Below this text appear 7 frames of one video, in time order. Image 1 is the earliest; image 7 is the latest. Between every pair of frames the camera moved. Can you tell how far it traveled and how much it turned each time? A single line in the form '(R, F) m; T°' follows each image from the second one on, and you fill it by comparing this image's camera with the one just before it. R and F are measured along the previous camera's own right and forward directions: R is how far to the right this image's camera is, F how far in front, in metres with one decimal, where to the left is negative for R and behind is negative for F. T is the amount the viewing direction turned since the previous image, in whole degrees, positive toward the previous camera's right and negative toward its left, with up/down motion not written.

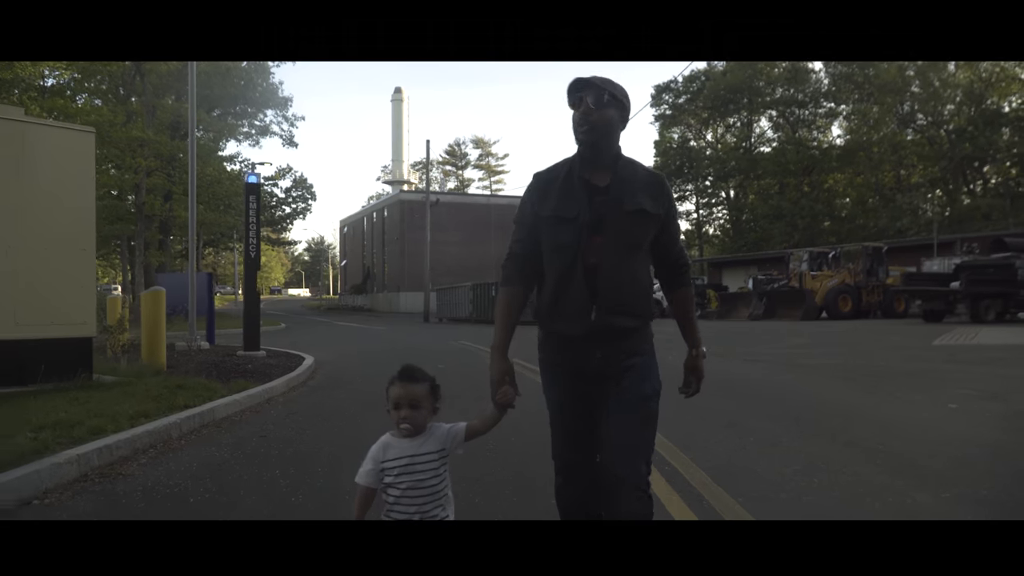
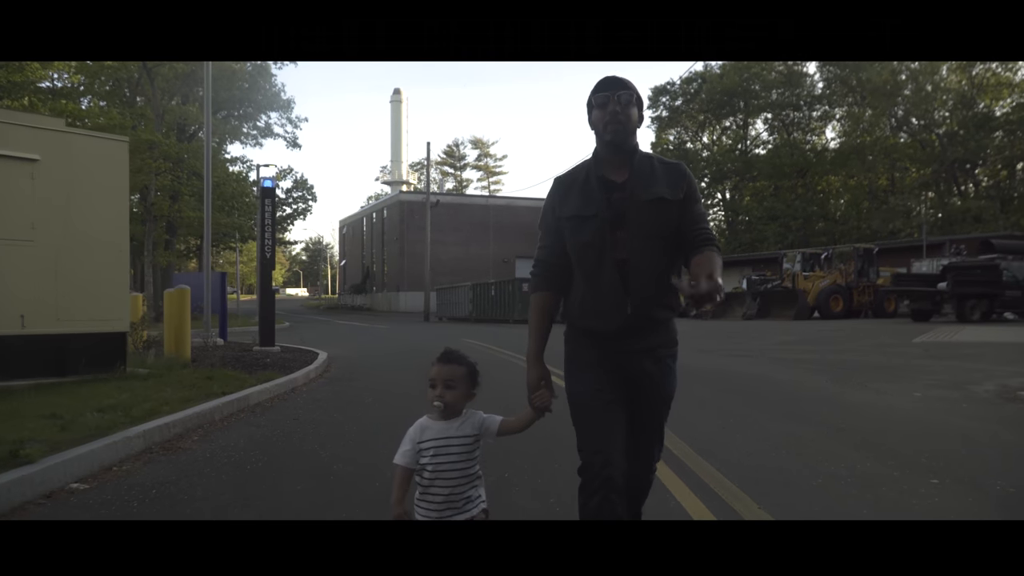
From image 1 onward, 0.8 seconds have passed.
(-0.1, -0.8) m; 0°
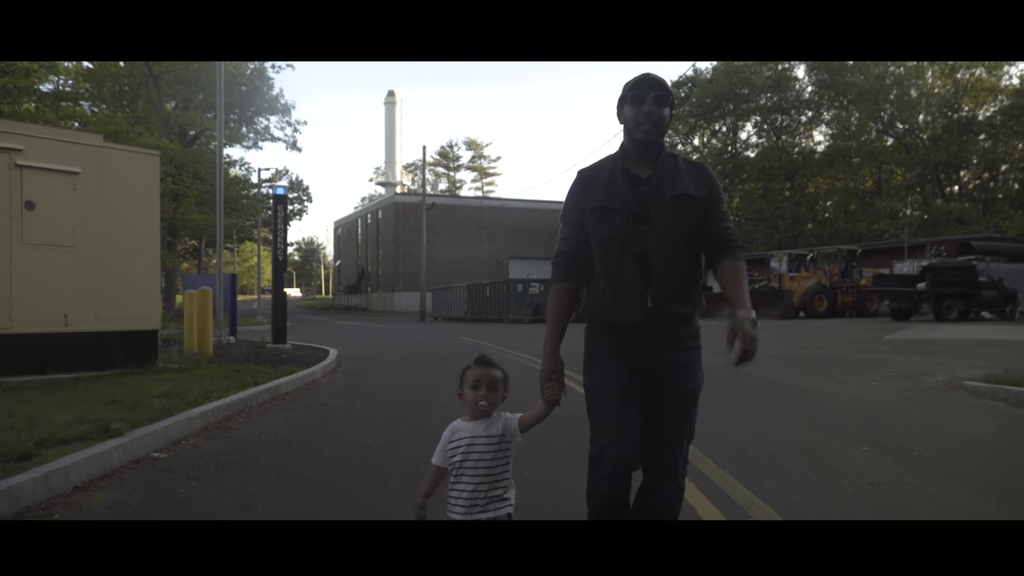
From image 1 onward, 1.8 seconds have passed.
(-0.1, -1.0) m; +1°
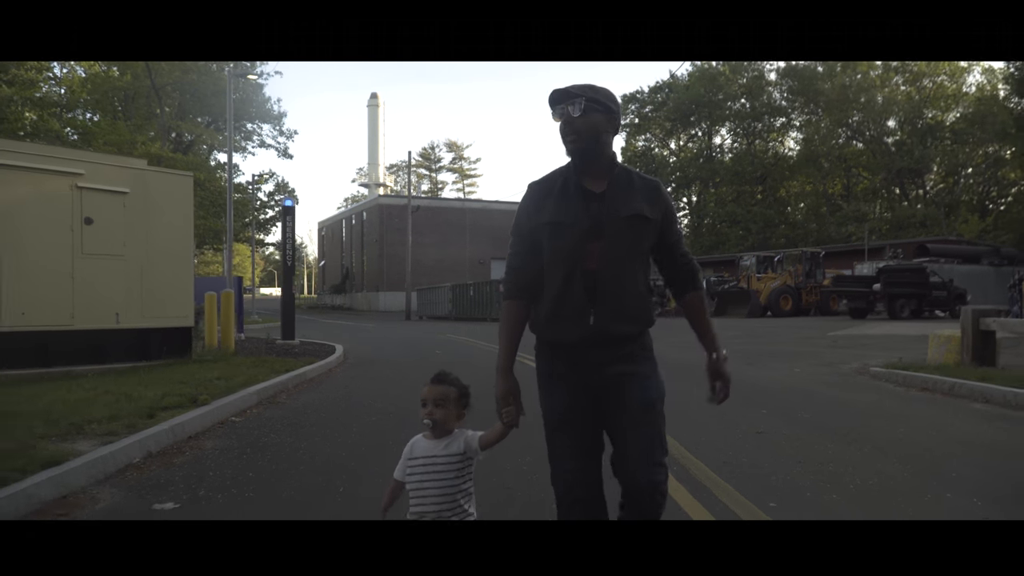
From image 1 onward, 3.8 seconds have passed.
(-0.1, -1.9) m; +1°
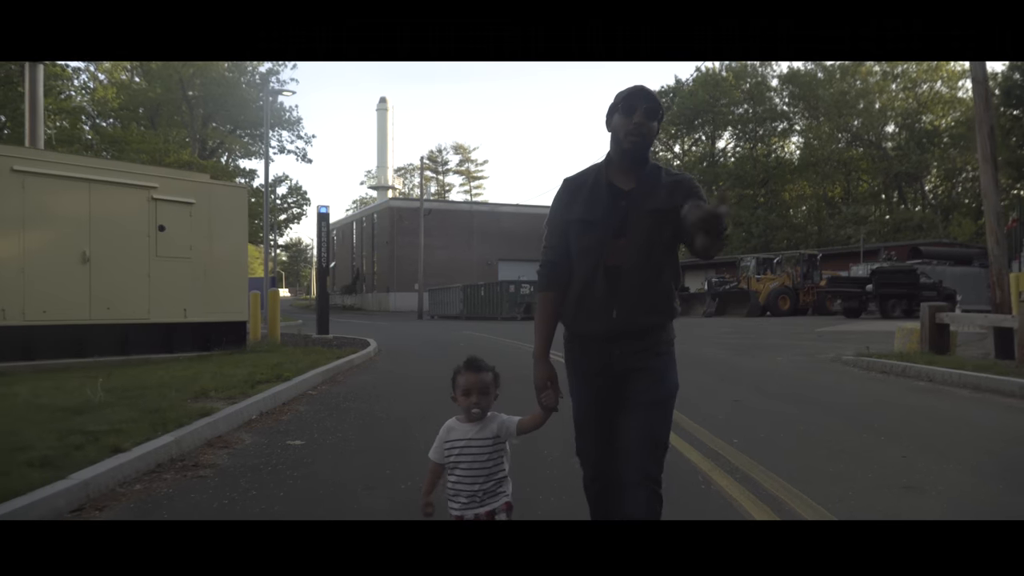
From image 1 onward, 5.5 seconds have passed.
(-0.2, -1.7) m; 0°
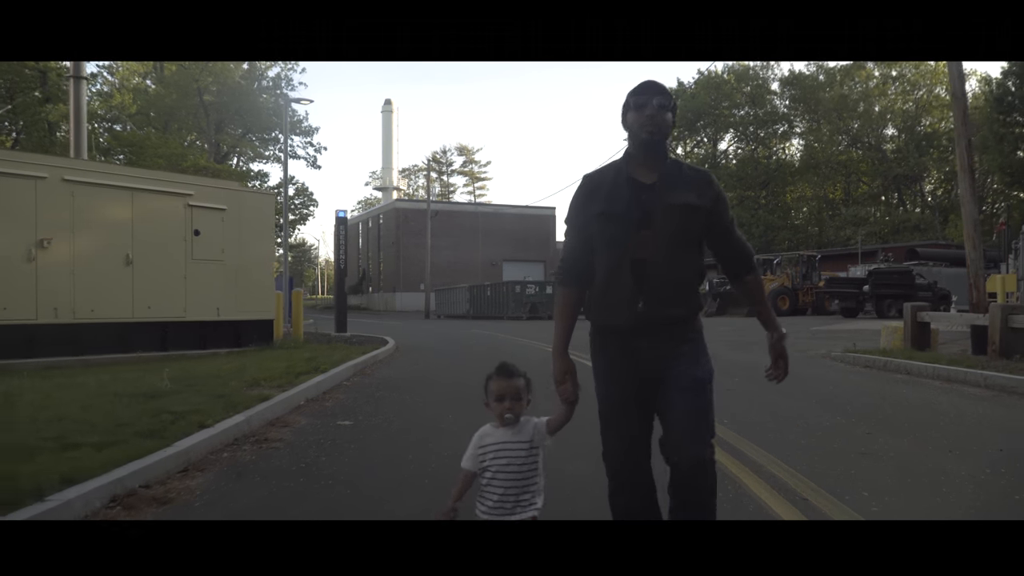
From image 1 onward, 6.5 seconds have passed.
(-0.2, -1.0) m; 0°
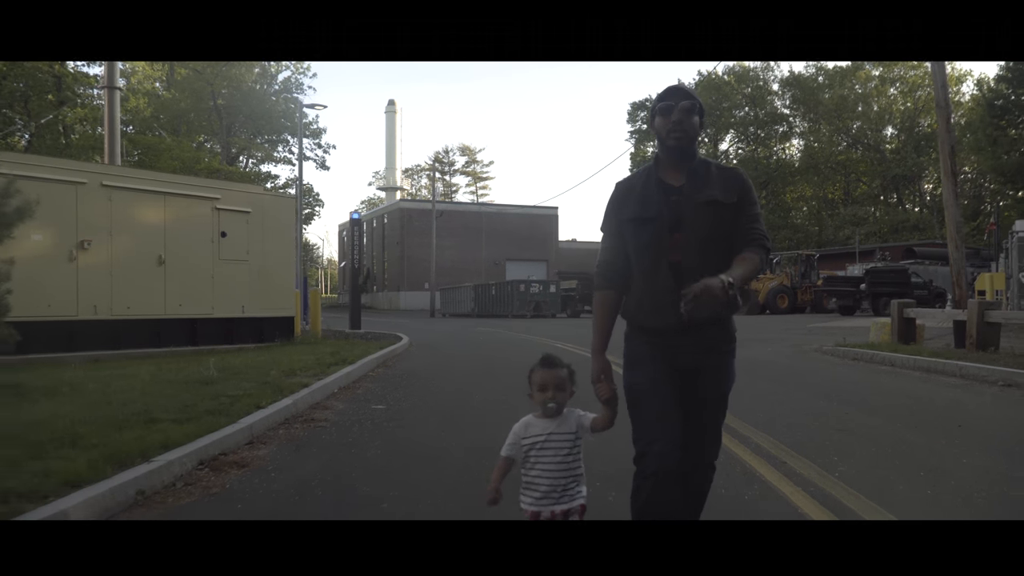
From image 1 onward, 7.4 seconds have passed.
(-0.2, -0.9) m; 0°
